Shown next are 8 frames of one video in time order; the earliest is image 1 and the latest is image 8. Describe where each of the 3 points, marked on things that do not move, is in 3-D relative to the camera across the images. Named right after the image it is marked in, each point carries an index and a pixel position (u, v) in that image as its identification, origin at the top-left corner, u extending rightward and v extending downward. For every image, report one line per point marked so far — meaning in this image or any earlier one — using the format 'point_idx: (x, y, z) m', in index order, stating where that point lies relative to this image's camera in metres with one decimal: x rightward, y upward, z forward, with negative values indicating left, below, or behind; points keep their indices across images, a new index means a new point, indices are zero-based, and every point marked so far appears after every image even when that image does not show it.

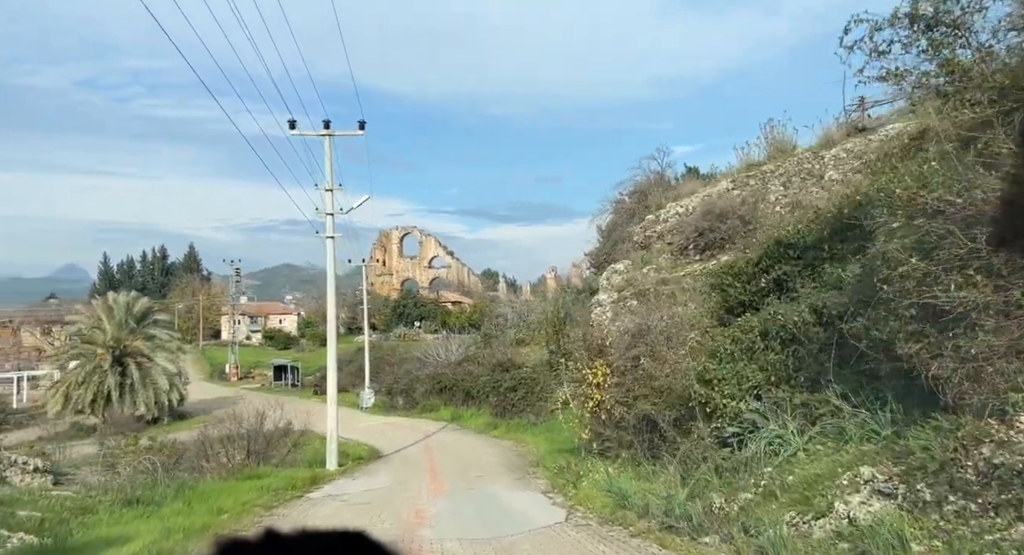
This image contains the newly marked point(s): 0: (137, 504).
0: (-5.4, -3.2, +9.6) m
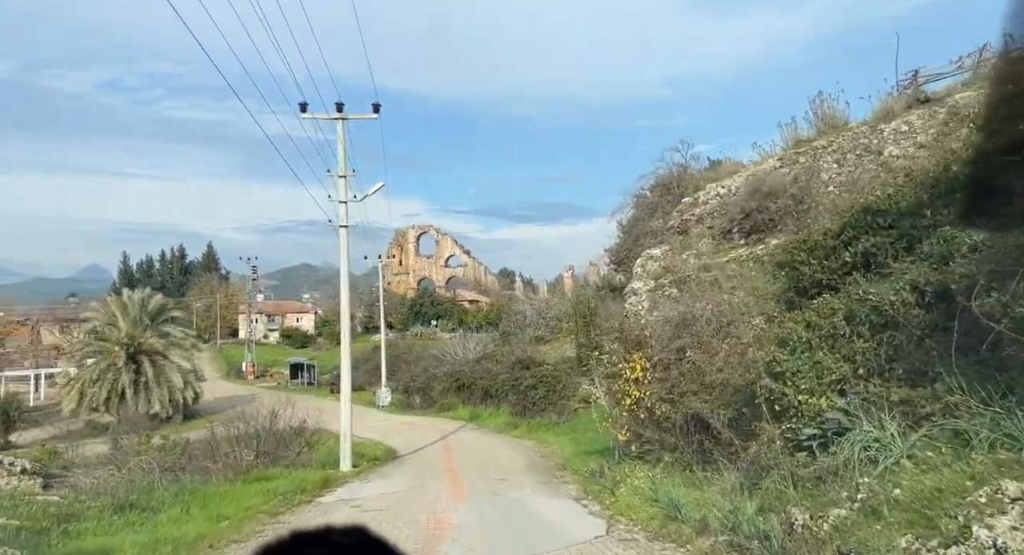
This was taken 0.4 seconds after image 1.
0: (-5.0, -3.0, +8.8) m
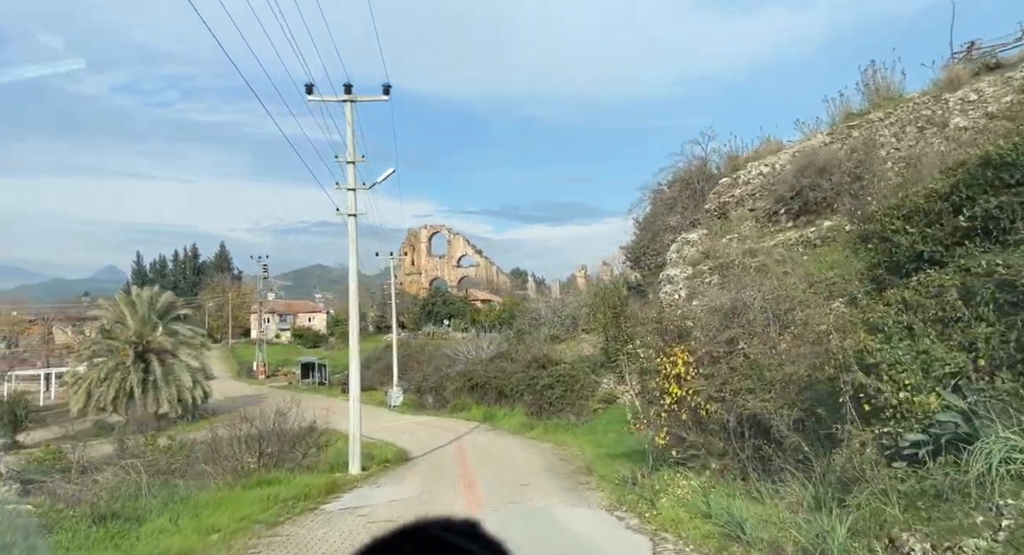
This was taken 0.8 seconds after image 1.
0: (-4.7, -2.9, +7.9) m
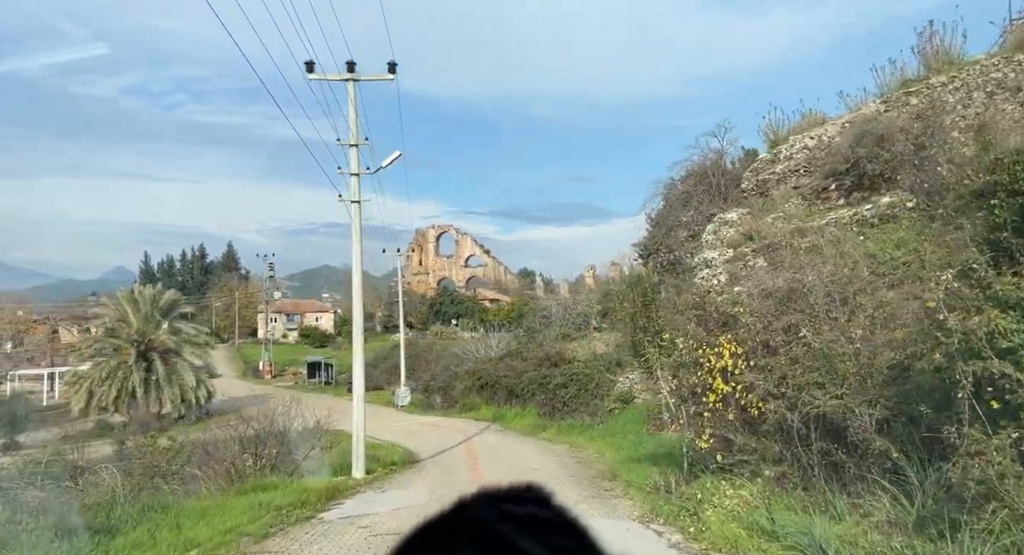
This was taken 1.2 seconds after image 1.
0: (-4.5, -2.6, +6.9) m
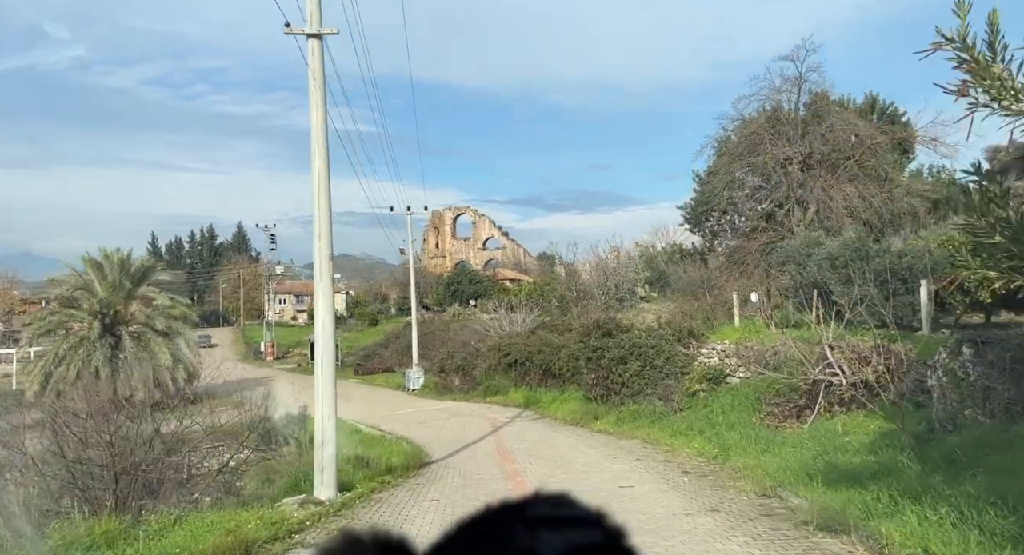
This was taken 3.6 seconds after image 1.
0: (-3.8, -1.3, +1.0) m
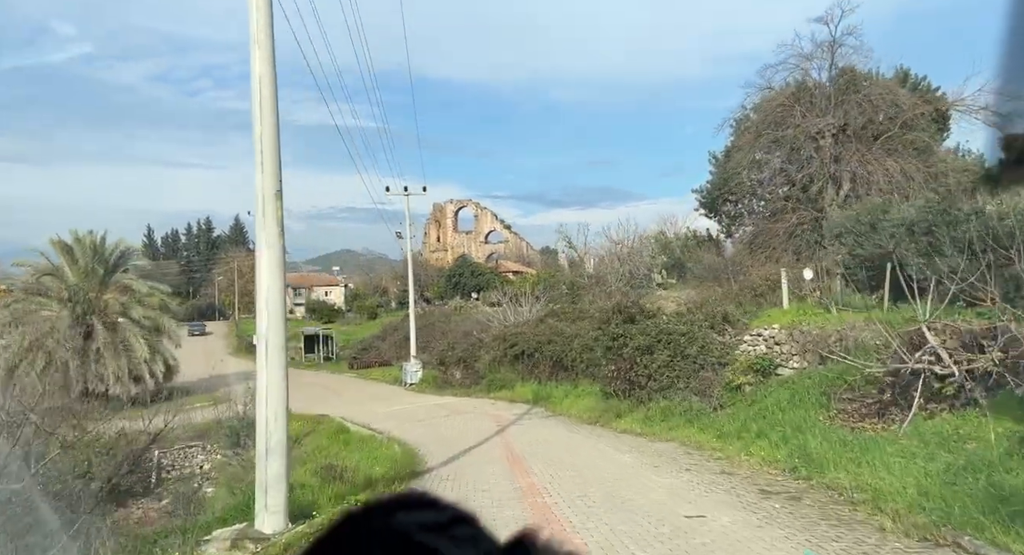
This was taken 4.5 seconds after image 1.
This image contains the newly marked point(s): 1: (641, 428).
0: (-3.6, -0.9, -1.6) m
1: (+2.8, -3.2, +14.7) m
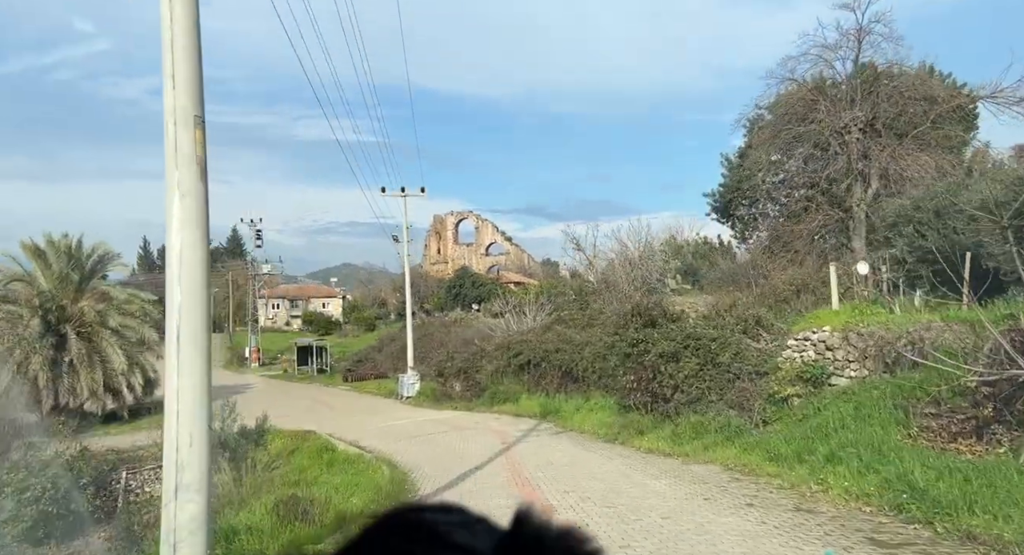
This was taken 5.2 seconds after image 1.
0: (-3.5, -0.4, -3.5) m
1: (+2.9, -3.1, +12.7) m
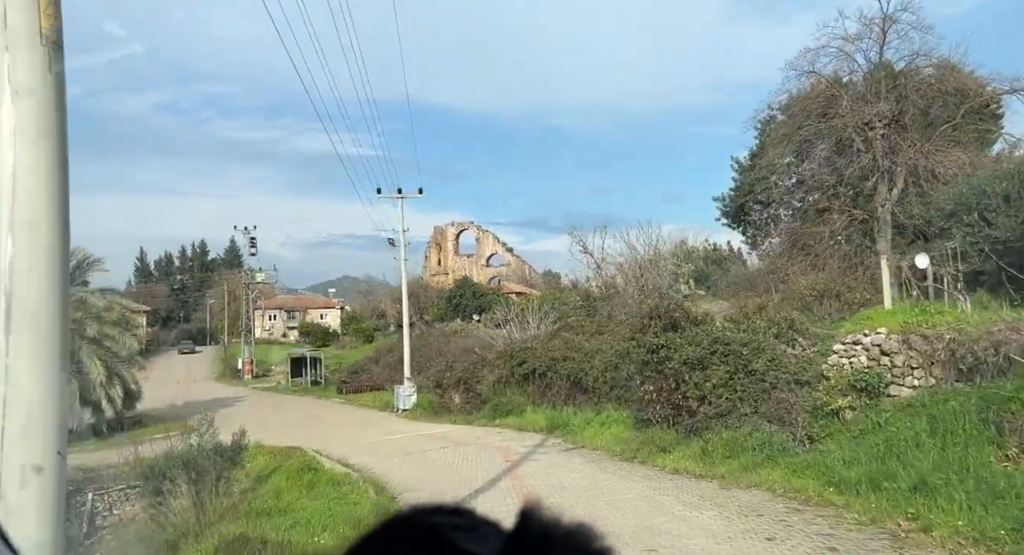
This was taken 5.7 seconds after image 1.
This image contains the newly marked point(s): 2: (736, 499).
0: (-3.4, 0.0, -5.1) m
1: (+3.0, -3.0, +11.0) m
2: (+2.8, -2.8, +8.6) m
